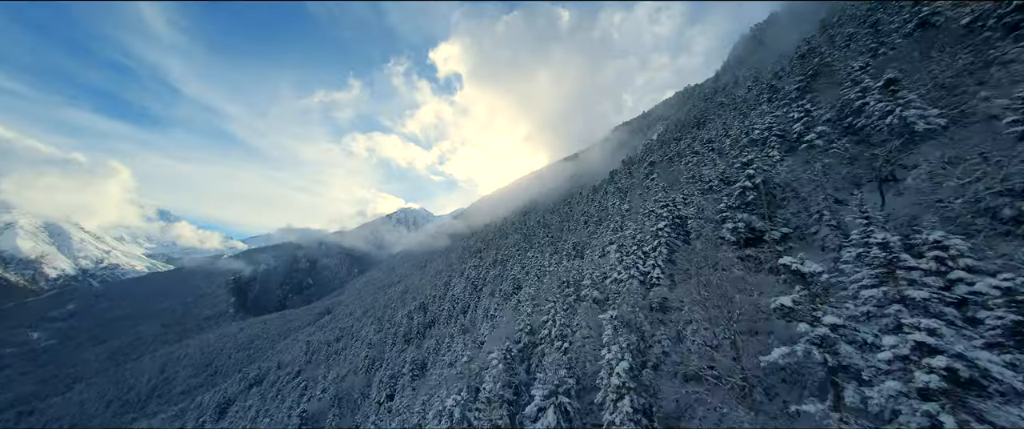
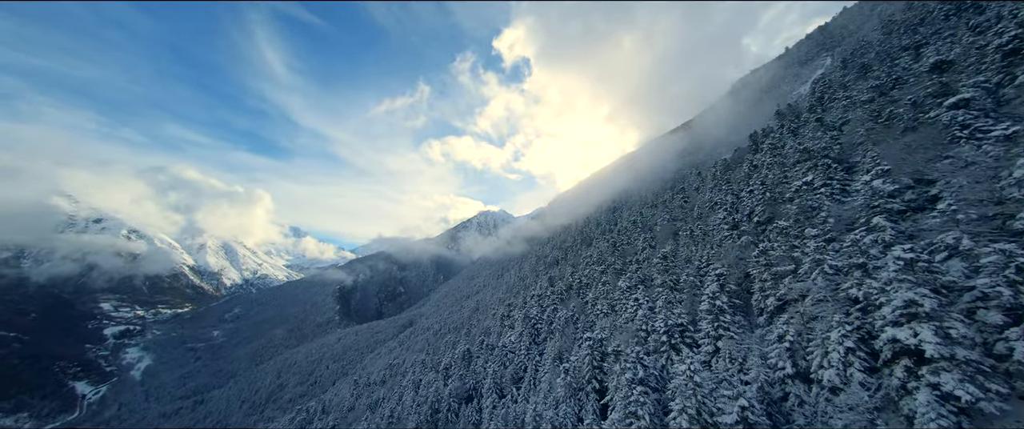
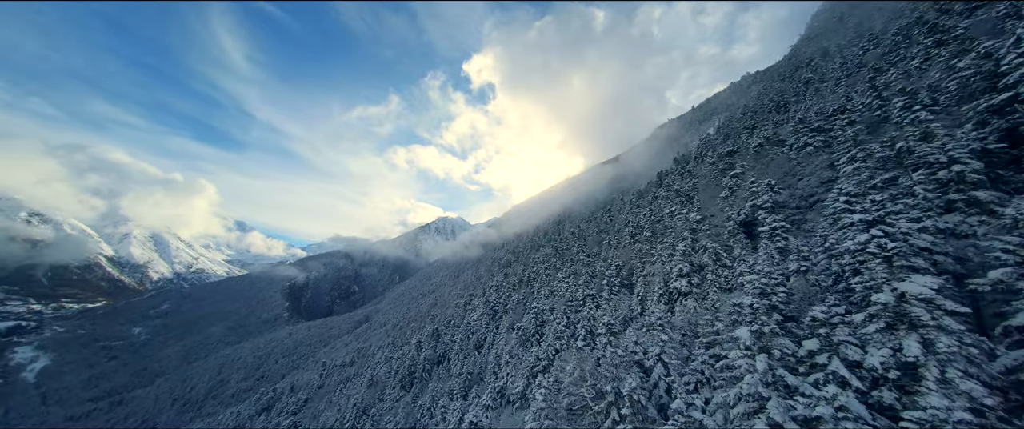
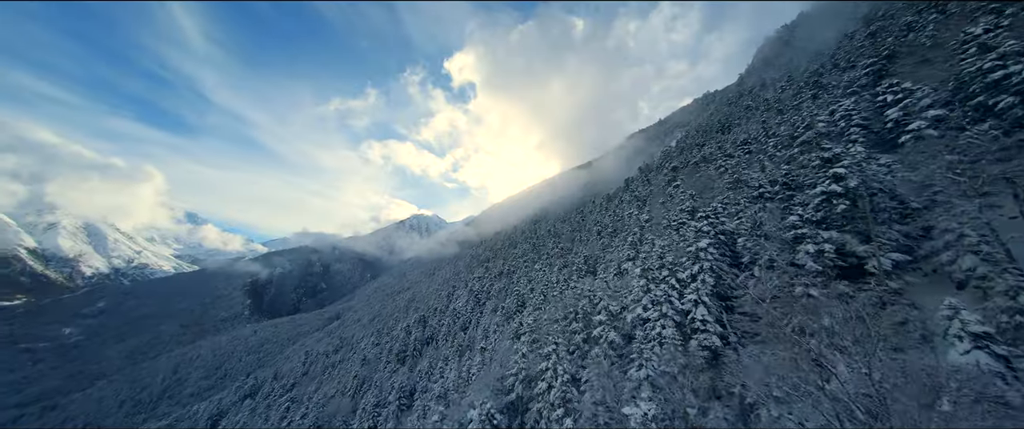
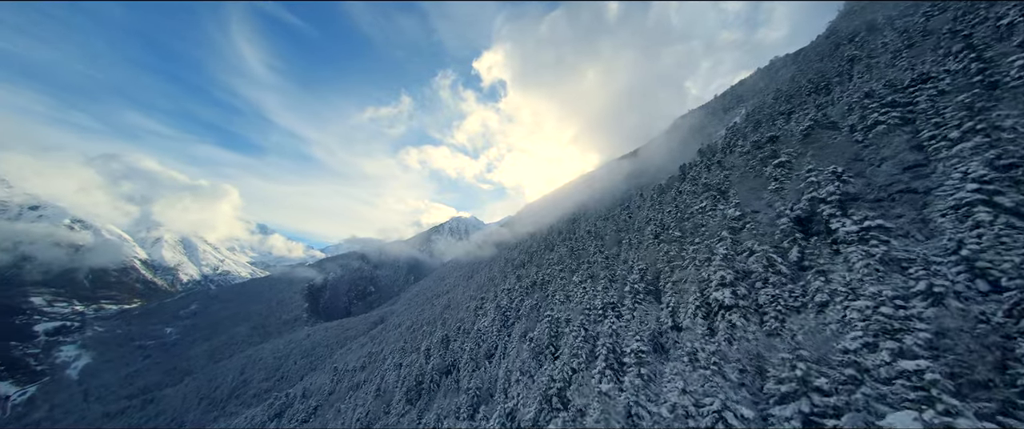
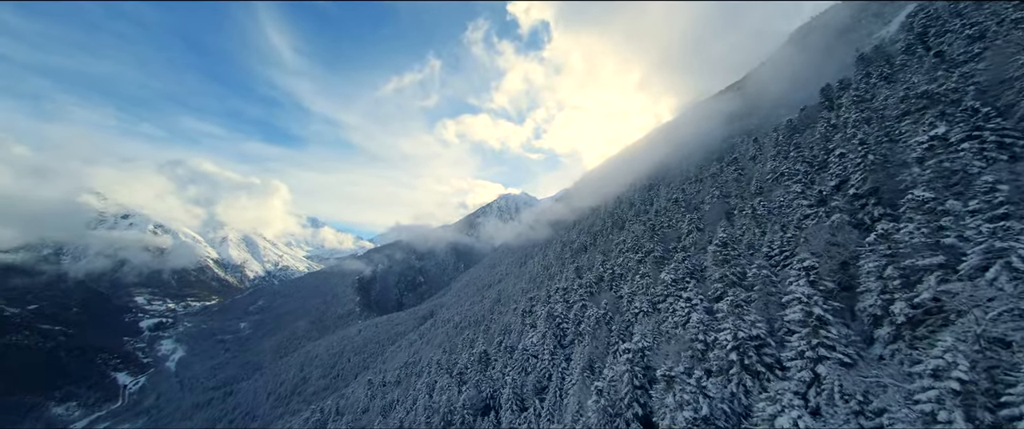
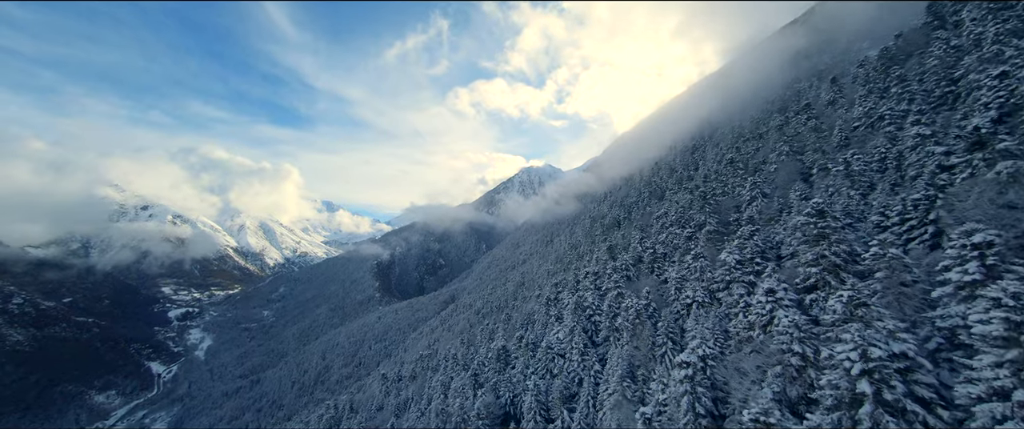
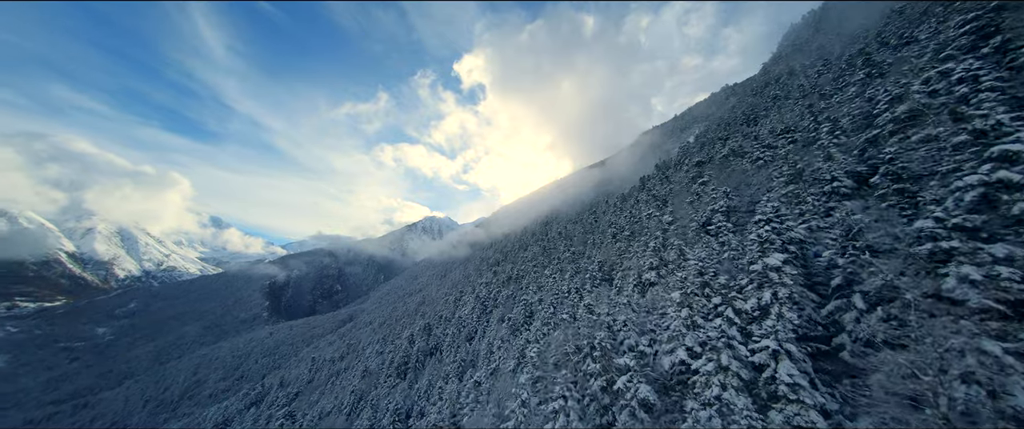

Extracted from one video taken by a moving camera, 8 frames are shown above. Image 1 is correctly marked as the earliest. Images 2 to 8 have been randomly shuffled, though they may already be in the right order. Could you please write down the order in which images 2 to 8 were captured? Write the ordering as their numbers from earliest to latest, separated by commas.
4, 8, 3, 5, 2, 6, 7
